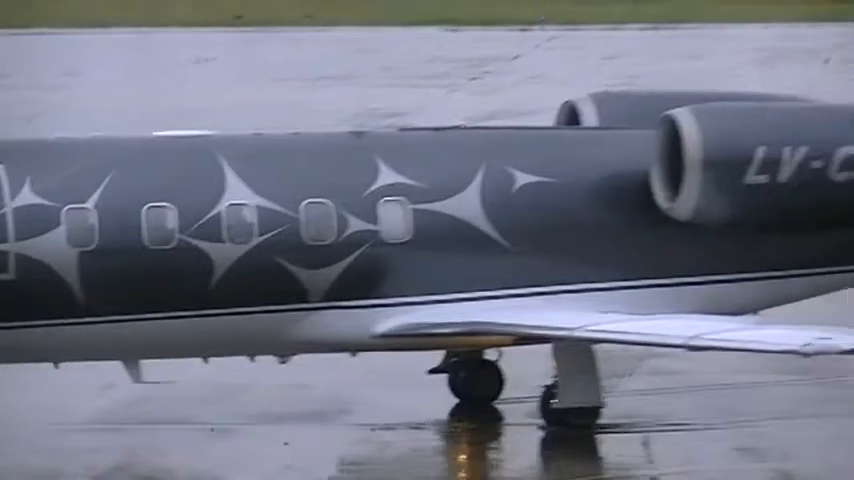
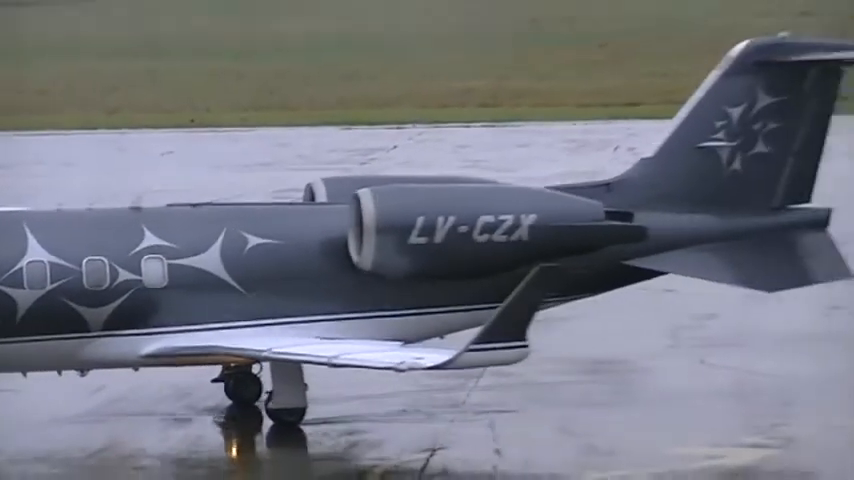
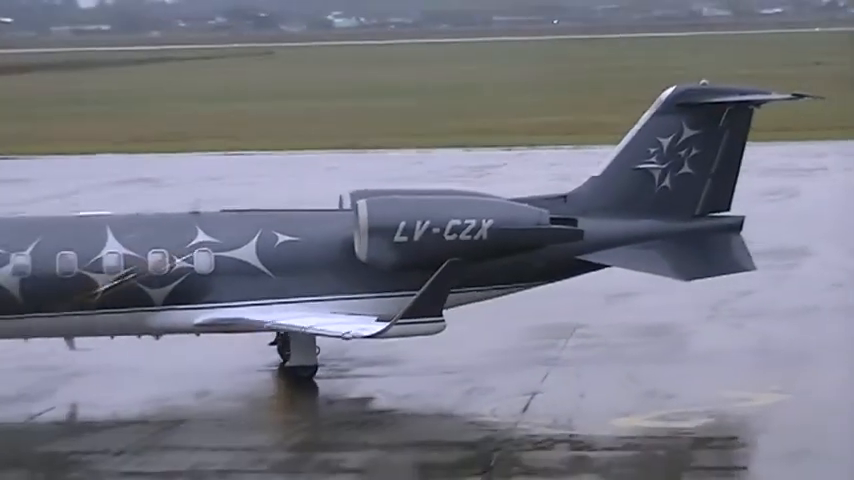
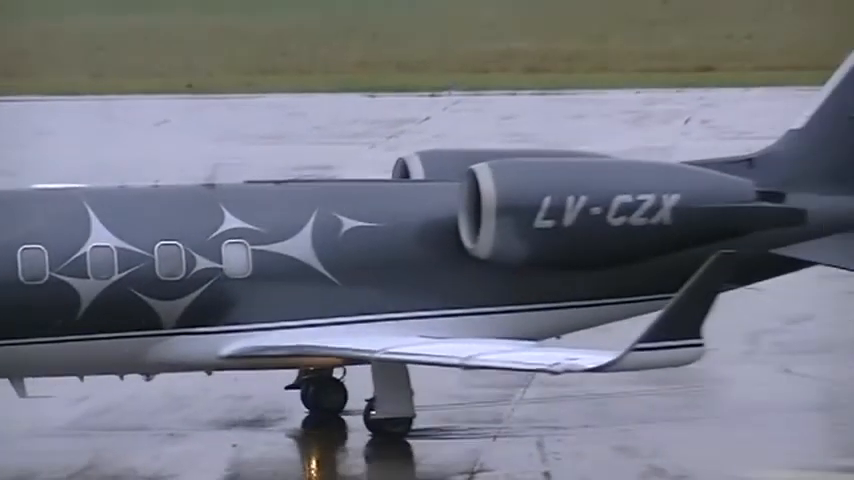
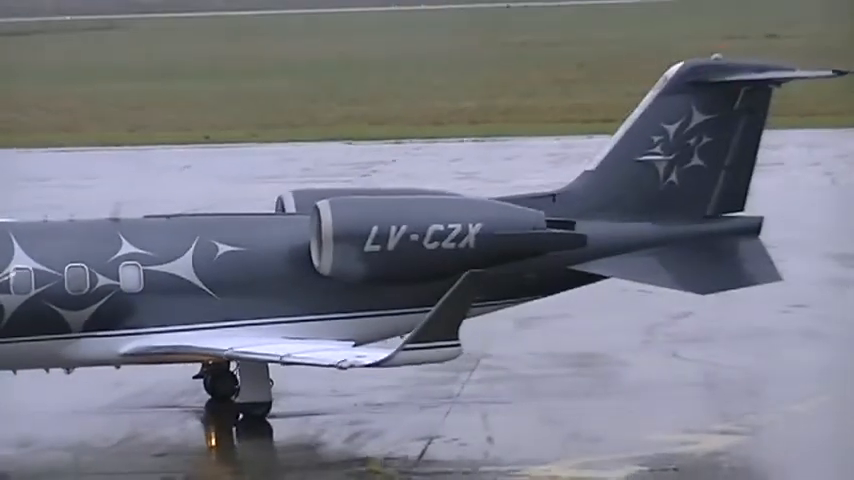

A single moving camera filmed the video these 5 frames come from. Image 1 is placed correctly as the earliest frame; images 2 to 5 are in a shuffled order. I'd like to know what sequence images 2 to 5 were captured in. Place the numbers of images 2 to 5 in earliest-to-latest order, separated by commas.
4, 2, 5, 3
